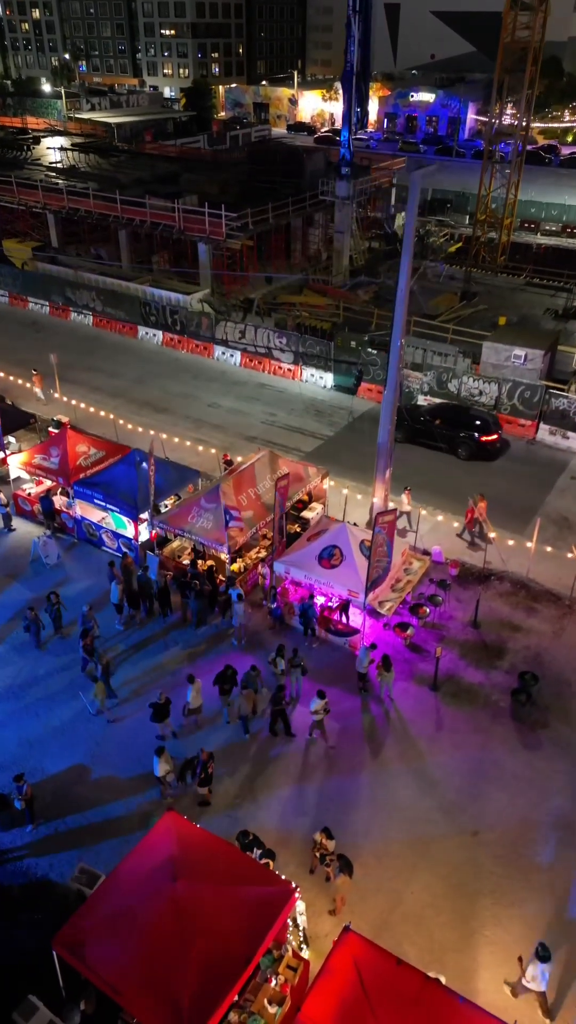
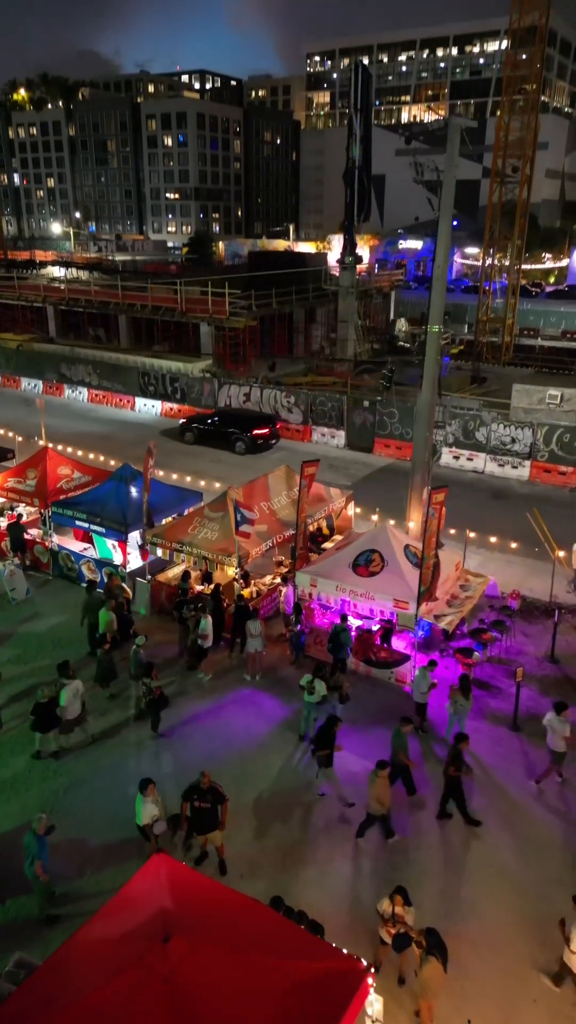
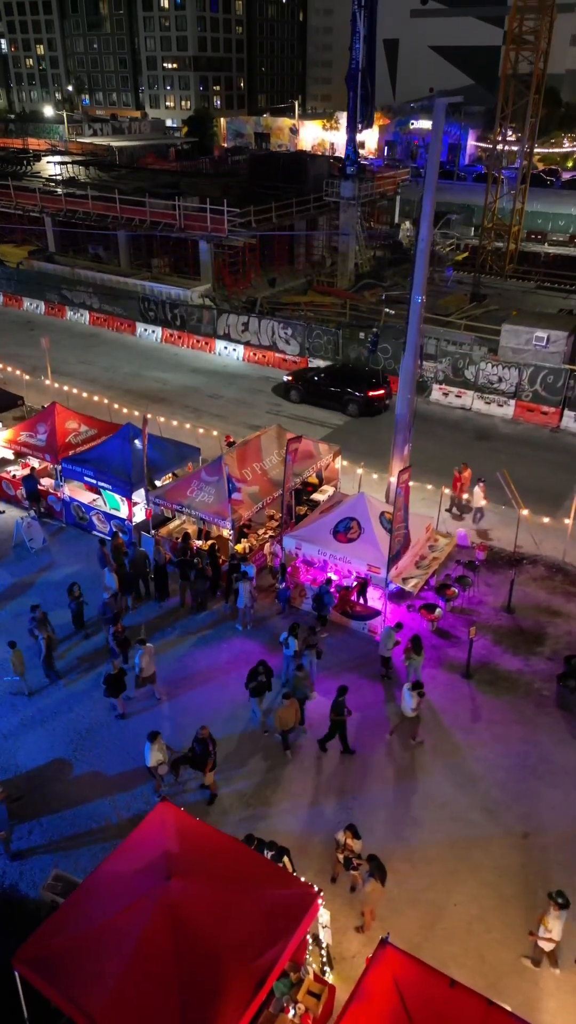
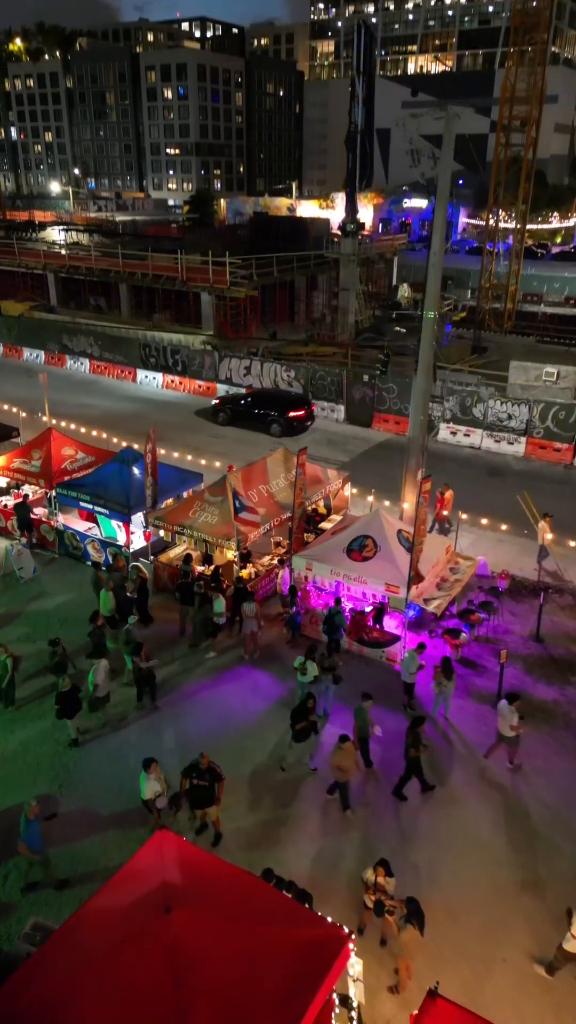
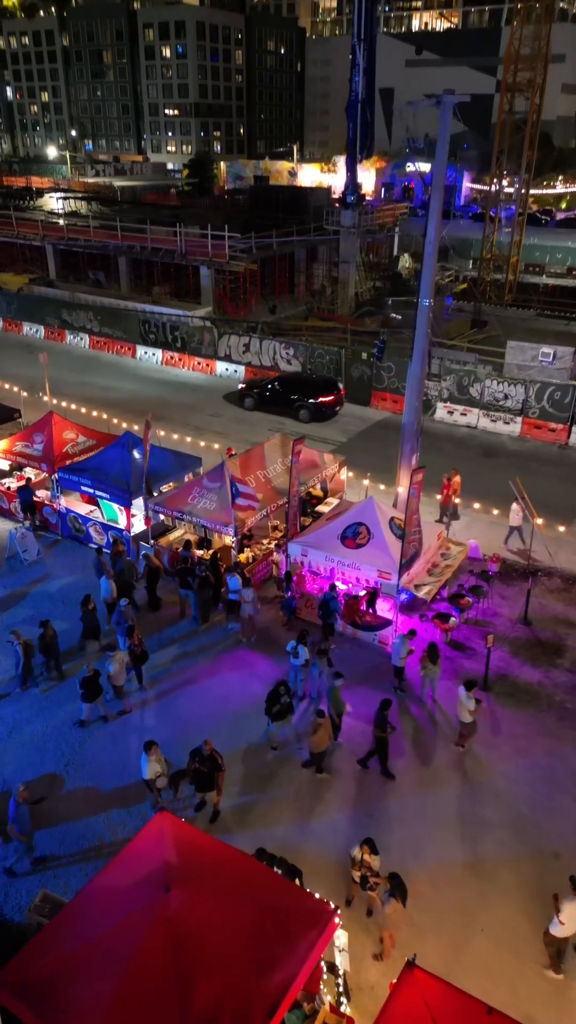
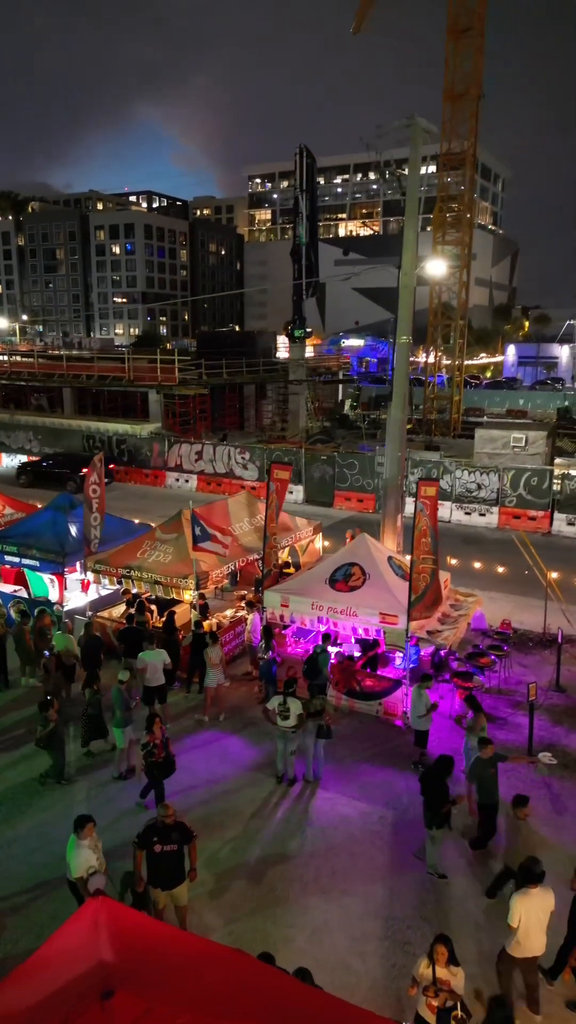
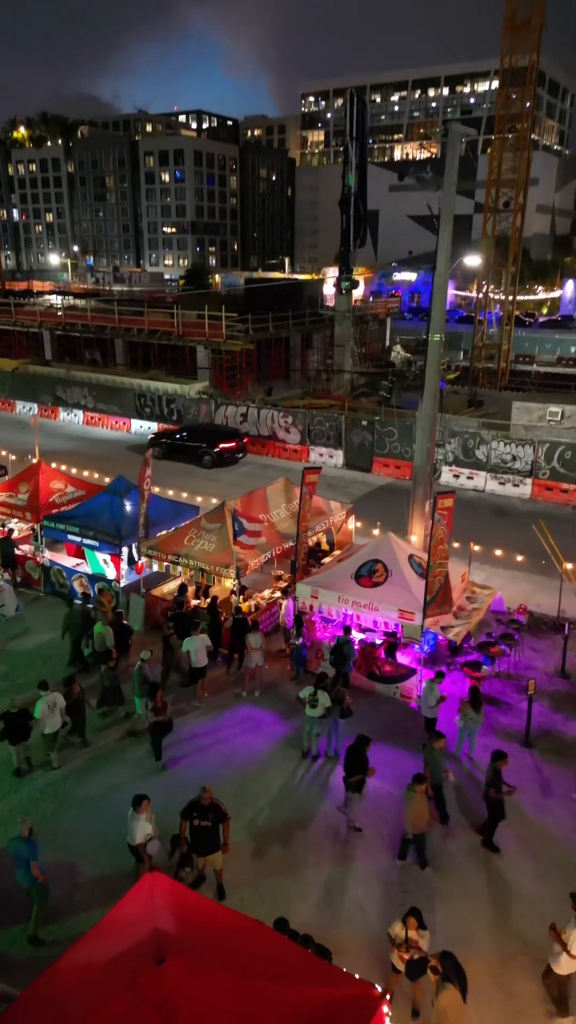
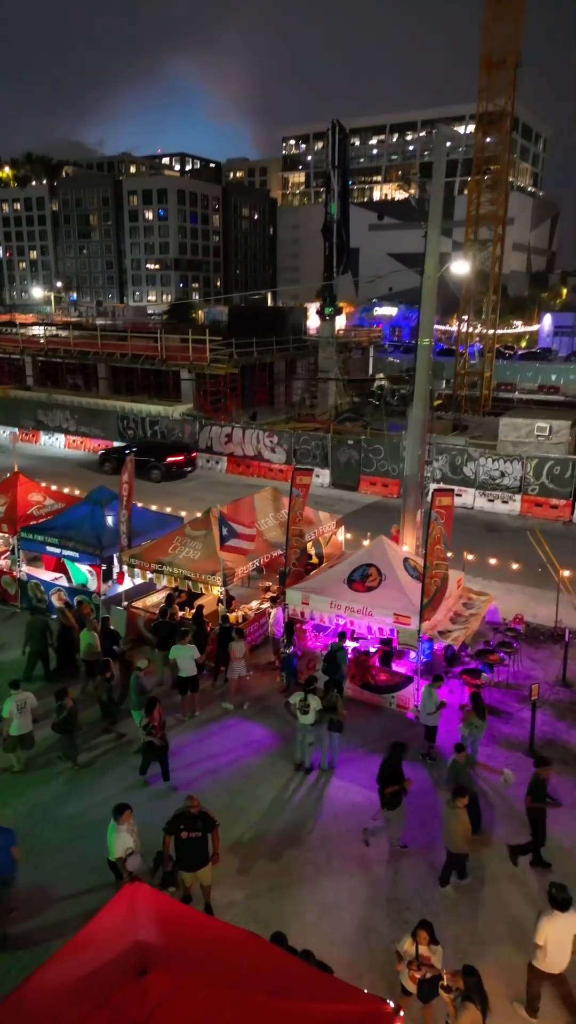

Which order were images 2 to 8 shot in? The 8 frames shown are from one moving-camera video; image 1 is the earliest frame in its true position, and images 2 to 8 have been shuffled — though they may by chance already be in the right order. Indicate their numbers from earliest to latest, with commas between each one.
3, 5, 4, 2, 7, 8, 6
